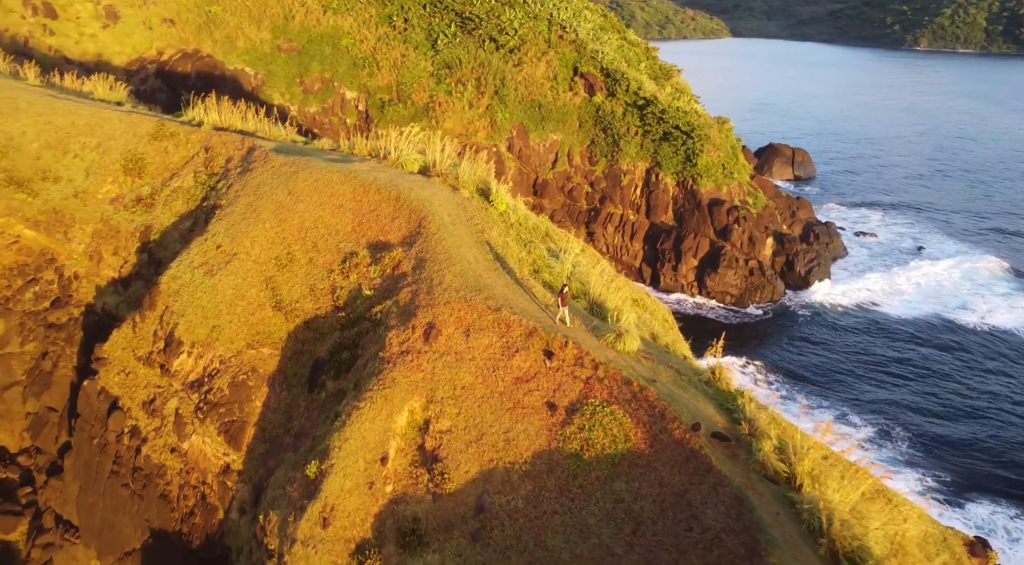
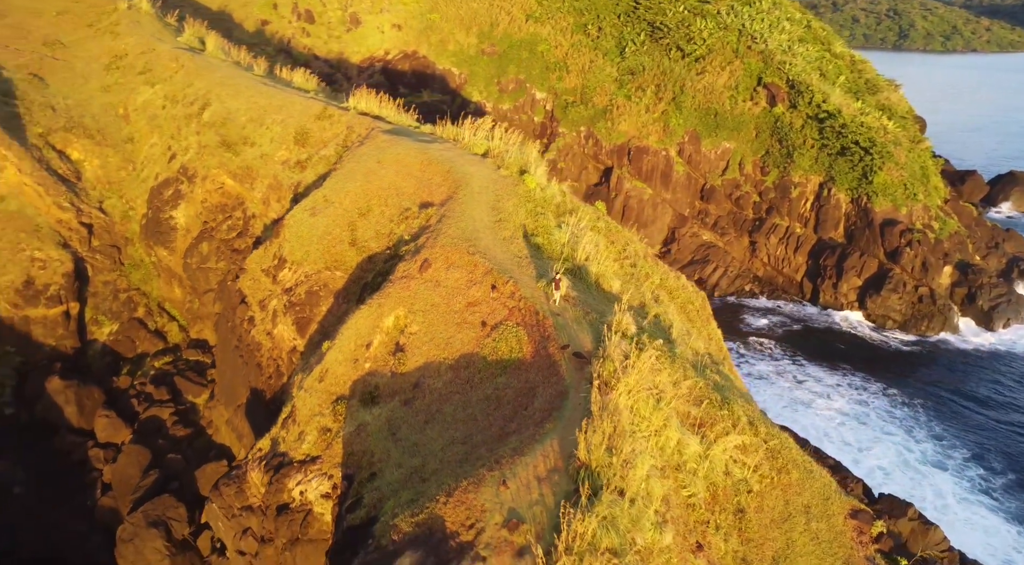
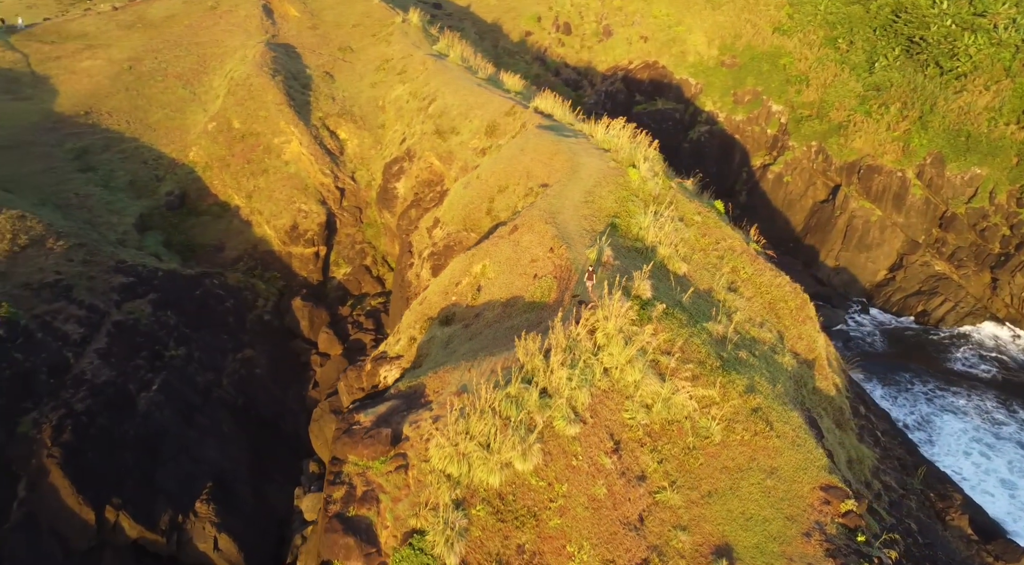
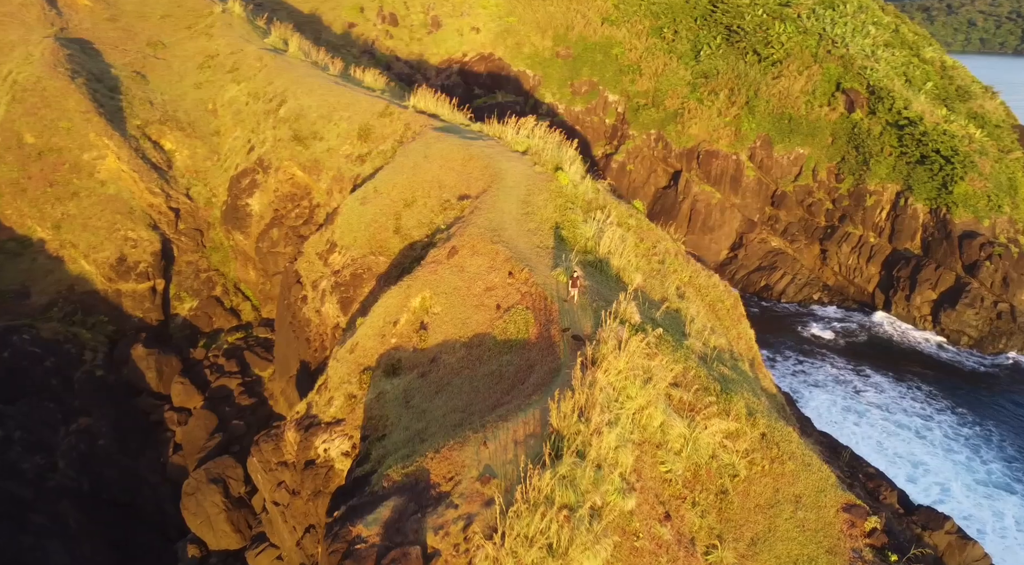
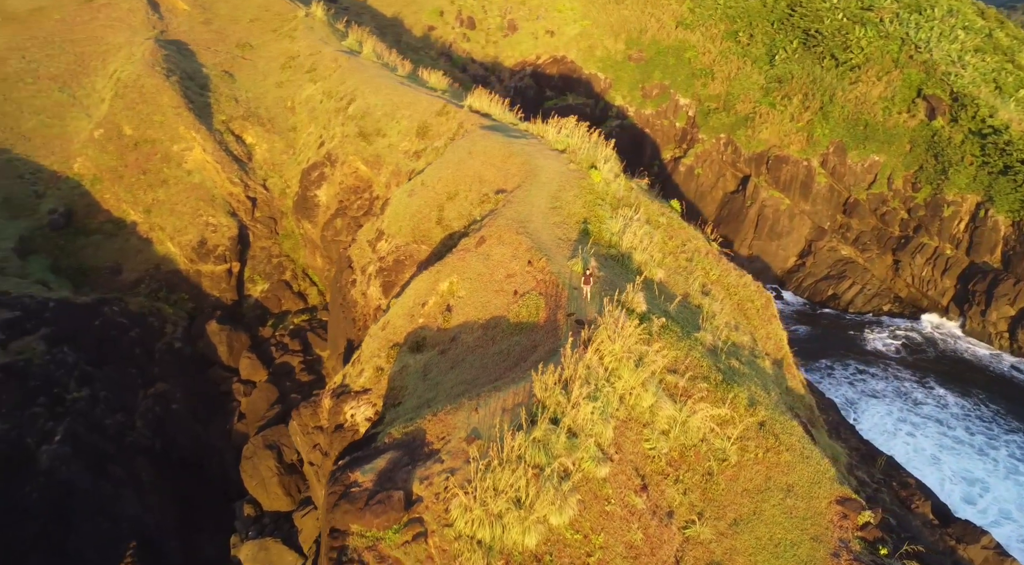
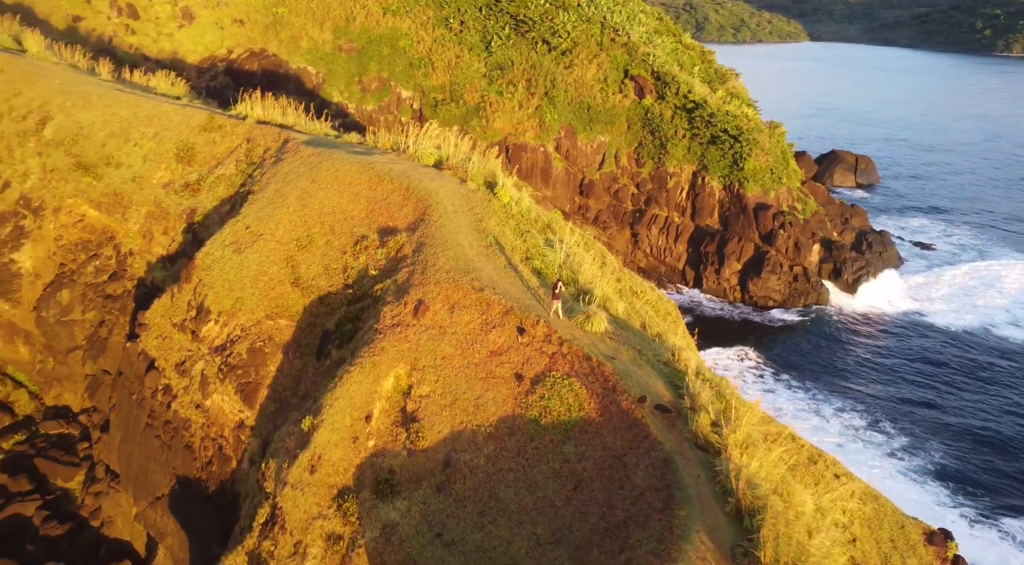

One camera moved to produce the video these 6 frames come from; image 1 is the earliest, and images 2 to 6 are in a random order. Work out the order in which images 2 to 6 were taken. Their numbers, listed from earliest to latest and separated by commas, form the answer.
6, 2, 4, 5, 3
